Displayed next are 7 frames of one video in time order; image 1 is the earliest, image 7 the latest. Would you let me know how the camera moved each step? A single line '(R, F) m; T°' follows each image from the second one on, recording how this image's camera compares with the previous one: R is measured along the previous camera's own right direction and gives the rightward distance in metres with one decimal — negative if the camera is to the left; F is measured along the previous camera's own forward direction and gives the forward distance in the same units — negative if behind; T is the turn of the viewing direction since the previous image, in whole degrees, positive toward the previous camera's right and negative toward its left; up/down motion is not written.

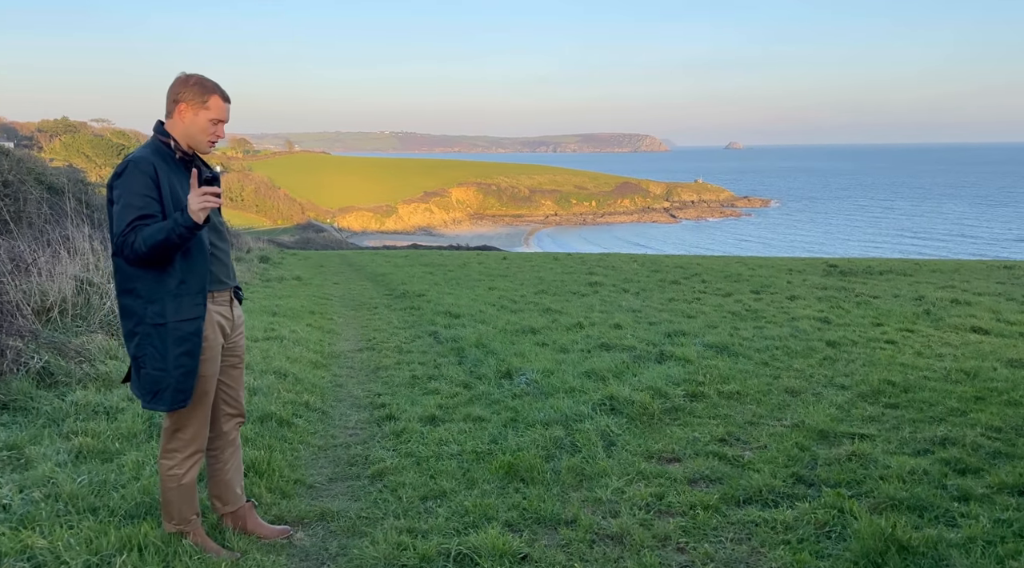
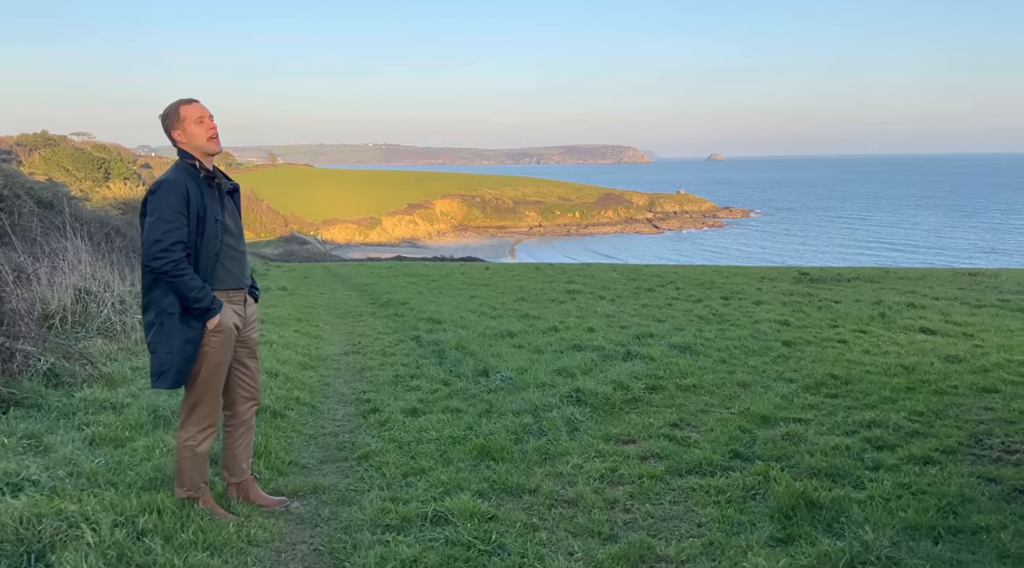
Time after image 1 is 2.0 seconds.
(+0.1, -0.6) m; +1°
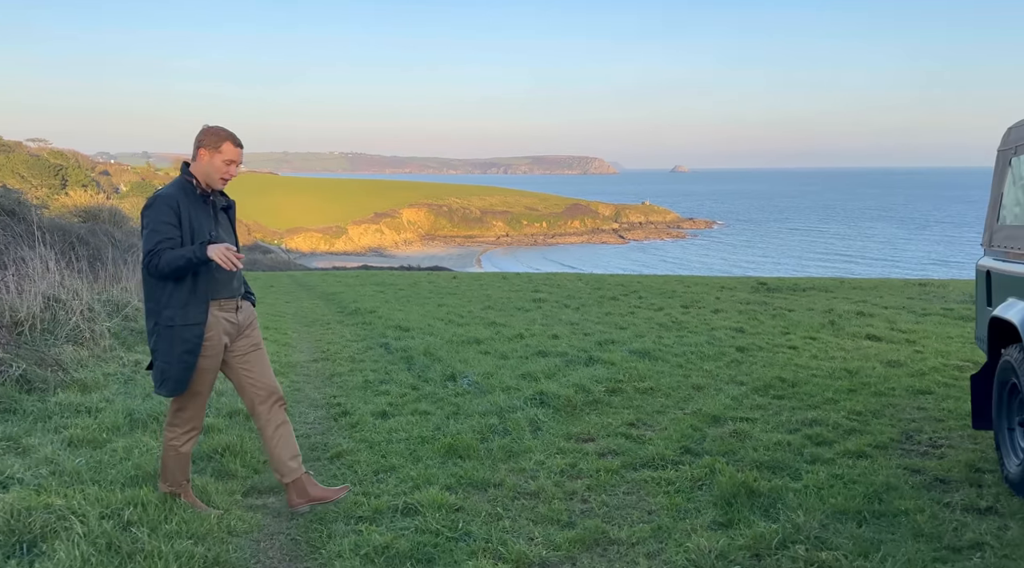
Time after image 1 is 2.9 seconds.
(0.0, -0.3) m; +2°
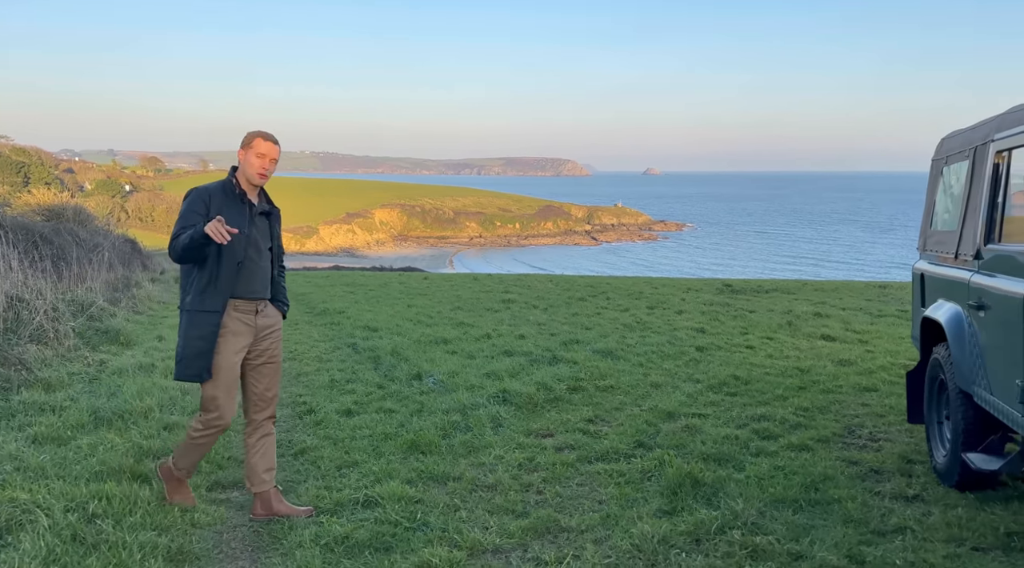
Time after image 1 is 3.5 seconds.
(+0.1, -0.2) m; +2°
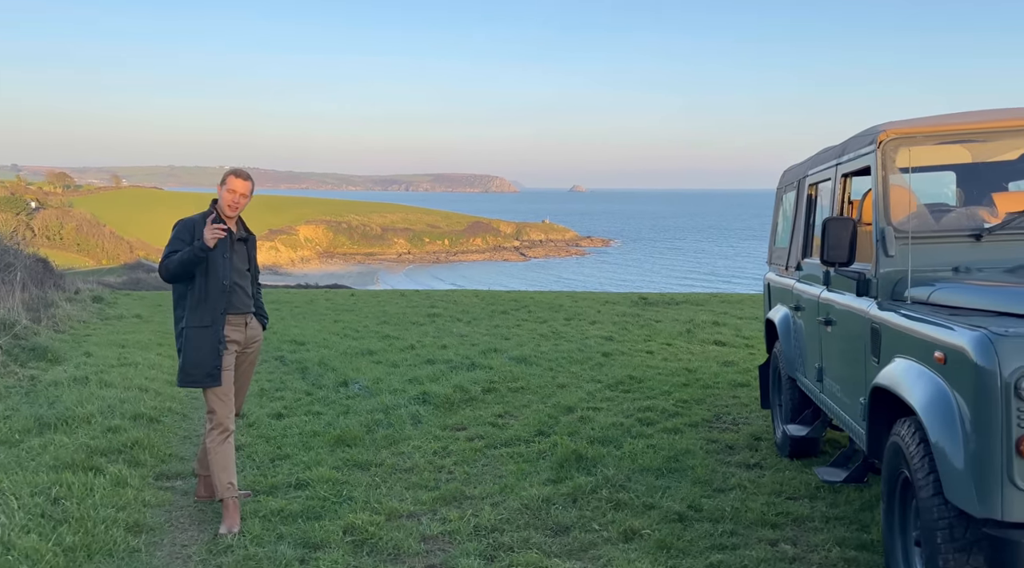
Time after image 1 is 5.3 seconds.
(+0.1, -0.9) m; +5°
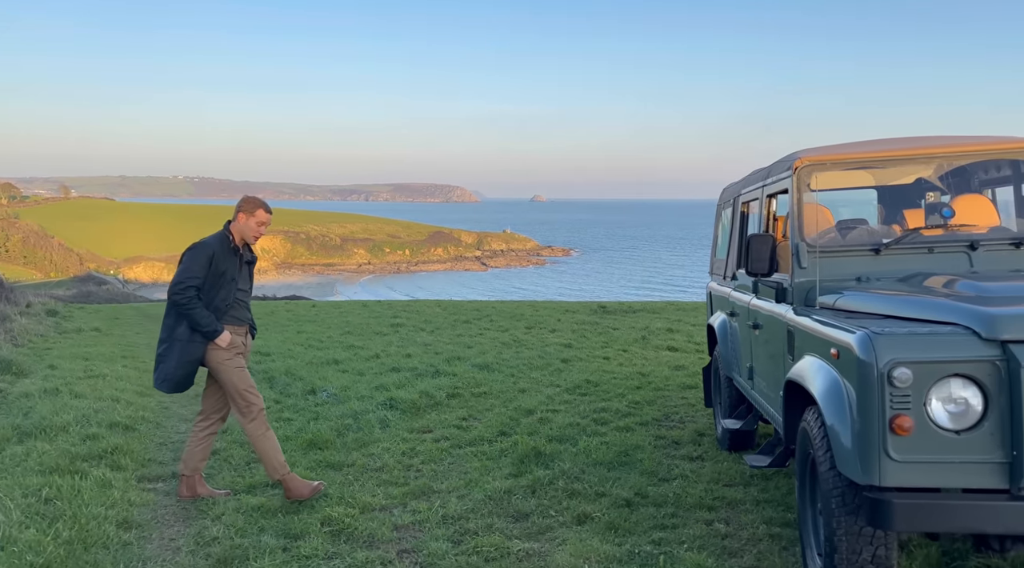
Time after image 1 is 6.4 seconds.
(0.0, -0.5) m; +3°
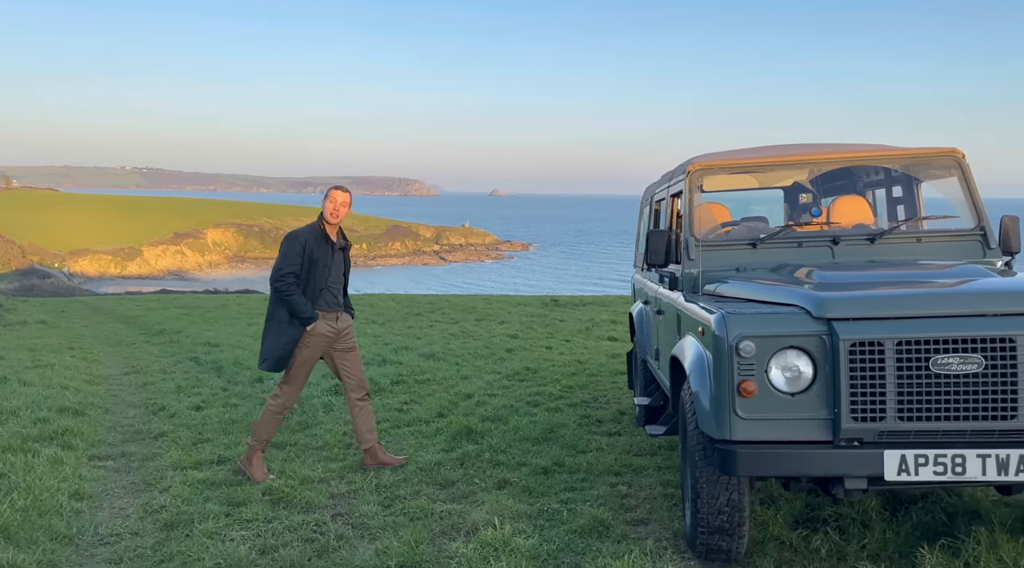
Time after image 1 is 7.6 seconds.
(+0.2, -0.5) m; +3°
